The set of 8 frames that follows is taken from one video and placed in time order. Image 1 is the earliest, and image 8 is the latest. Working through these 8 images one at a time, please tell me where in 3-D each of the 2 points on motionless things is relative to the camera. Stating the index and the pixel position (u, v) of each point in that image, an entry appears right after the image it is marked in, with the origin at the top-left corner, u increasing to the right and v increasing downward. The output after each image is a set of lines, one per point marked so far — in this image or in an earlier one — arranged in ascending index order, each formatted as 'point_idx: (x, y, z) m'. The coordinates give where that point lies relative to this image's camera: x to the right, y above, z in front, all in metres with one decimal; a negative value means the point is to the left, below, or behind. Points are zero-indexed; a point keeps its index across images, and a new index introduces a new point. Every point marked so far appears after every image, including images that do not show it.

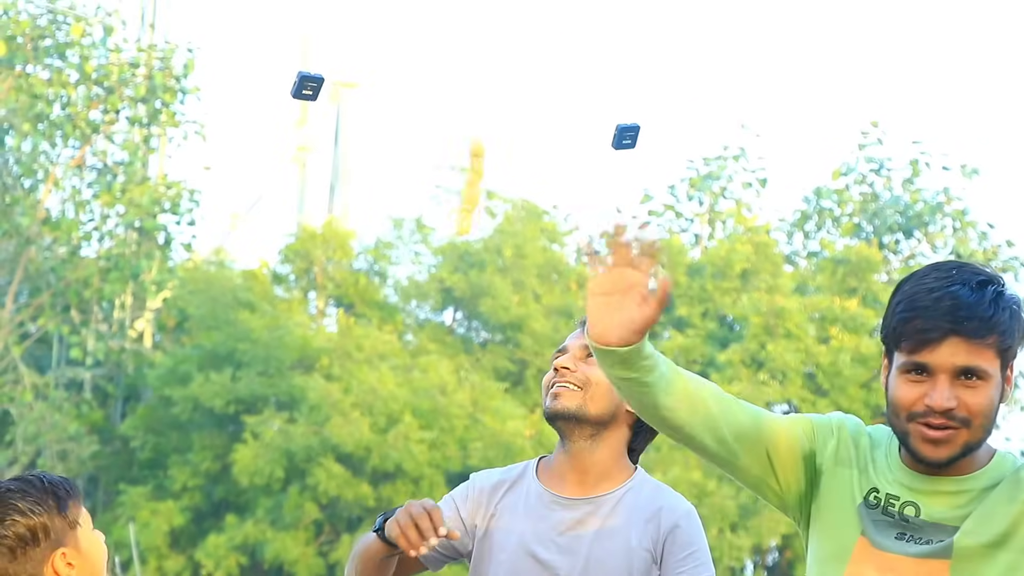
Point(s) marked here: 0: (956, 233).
0: (+2.9, +0.4, +8.7) m
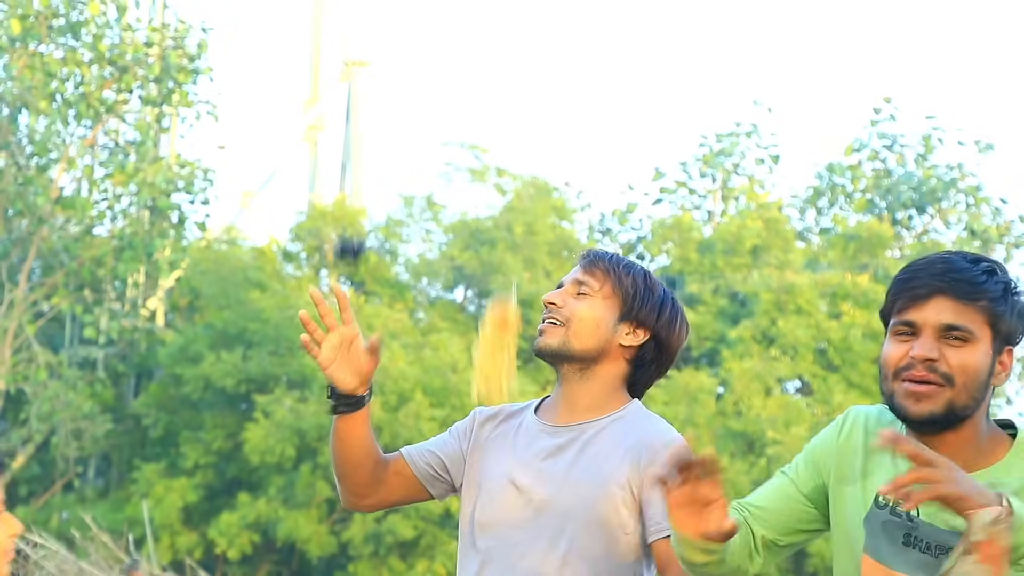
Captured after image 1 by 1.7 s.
0: (+3.0, +0.5, +8.7) m
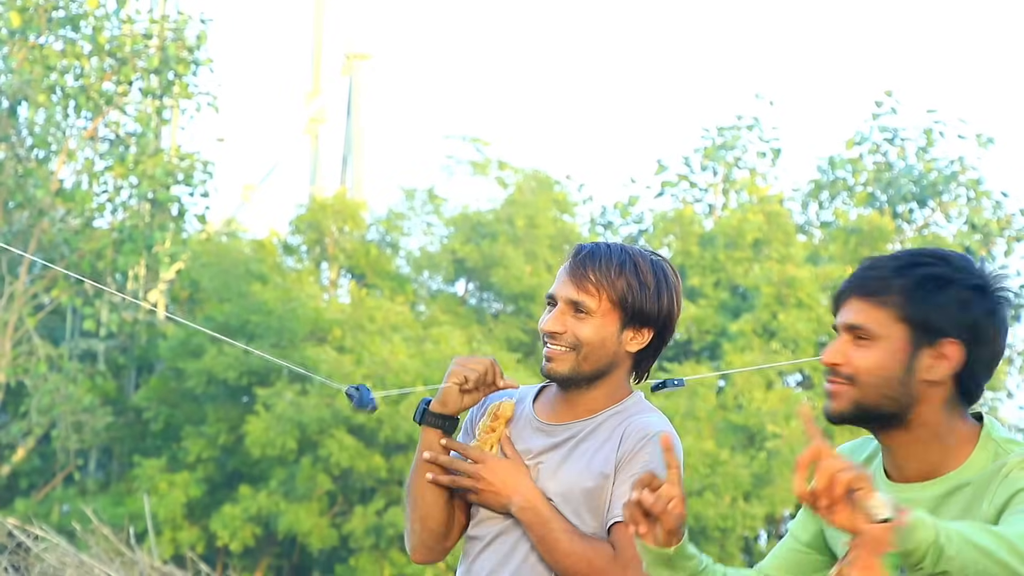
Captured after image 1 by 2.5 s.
0: (+3.0, +0.6, +8.7) m
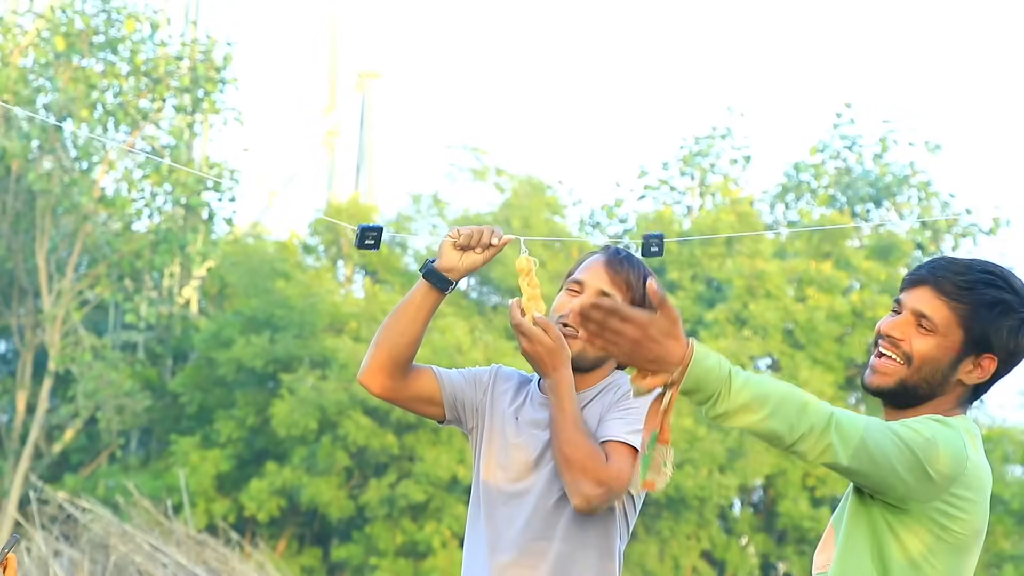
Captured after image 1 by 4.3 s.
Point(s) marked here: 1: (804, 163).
0: (+3.0, +0.6, +9.6) m
1: (+2.1, +0.9, +9.6) m
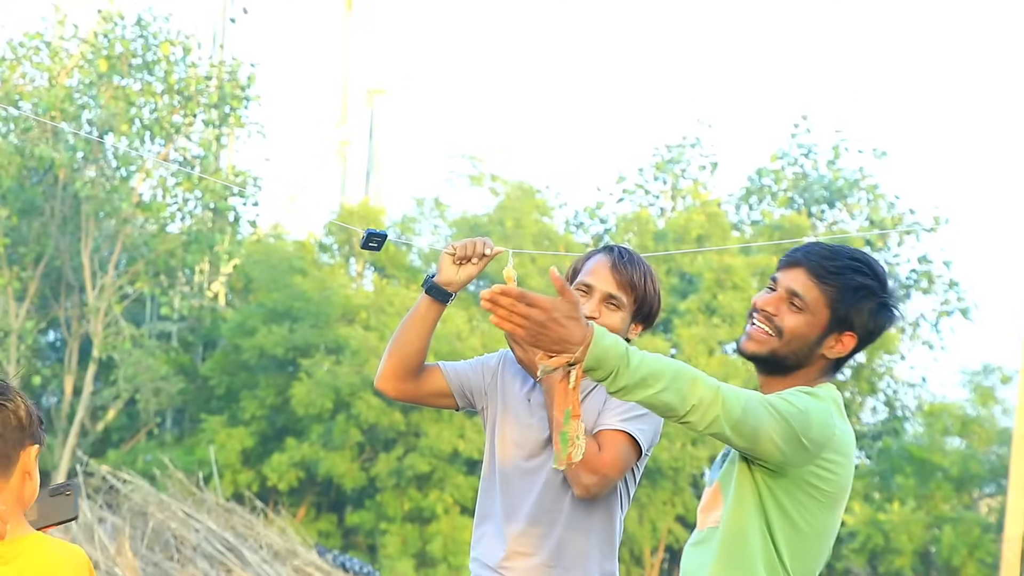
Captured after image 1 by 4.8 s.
0: (+2.9, +0.7, +10.8) m
1: (+2.1, +1.0, +10.7) m
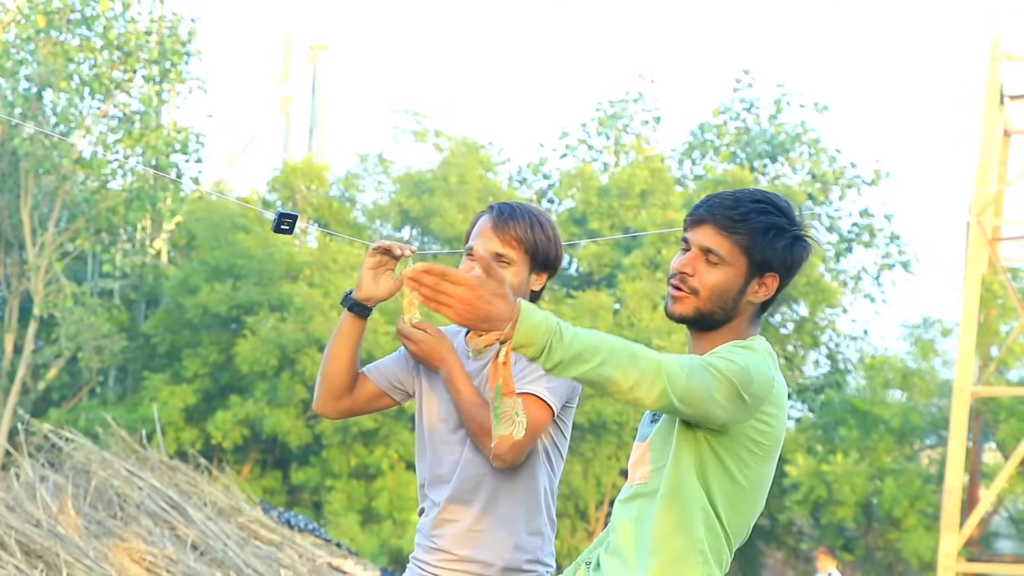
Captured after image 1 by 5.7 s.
0: (+2.5, +1.1, +10.8) m
1: (+1.6, +1.4, +10.7) m
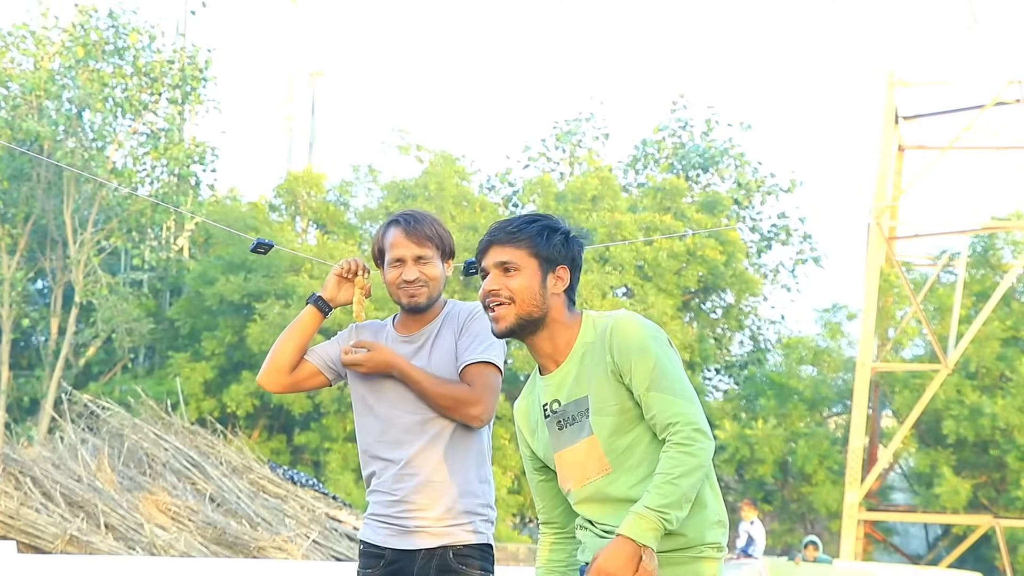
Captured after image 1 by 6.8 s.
0: (+2.2, +1.2, +12.7) m
1: (+1.3, +1.4, +12.6) m
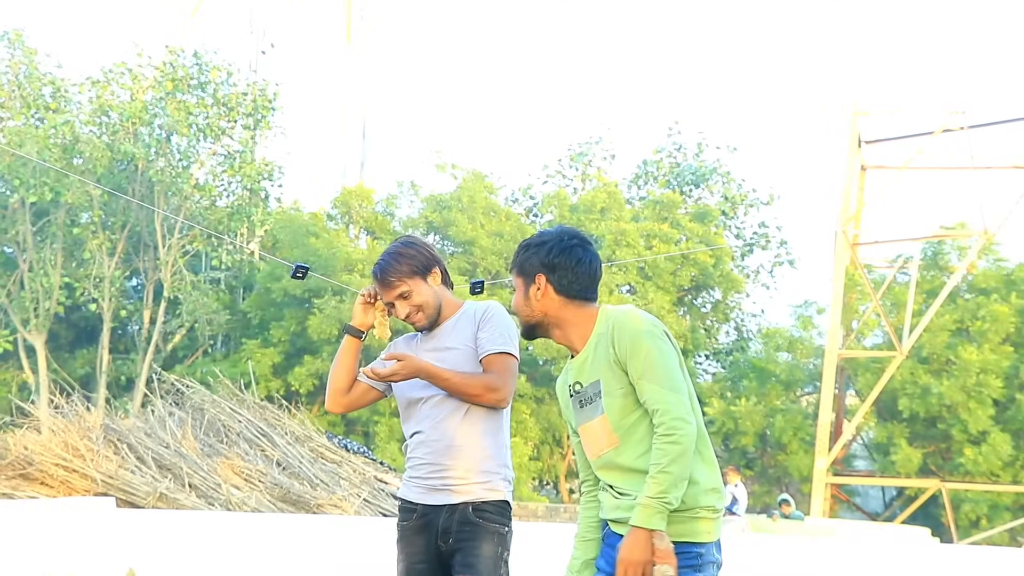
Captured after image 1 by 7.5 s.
0: (+2.4, +1.2, +14.9) m
1: (+1.6, +1.5, +14.8) m
